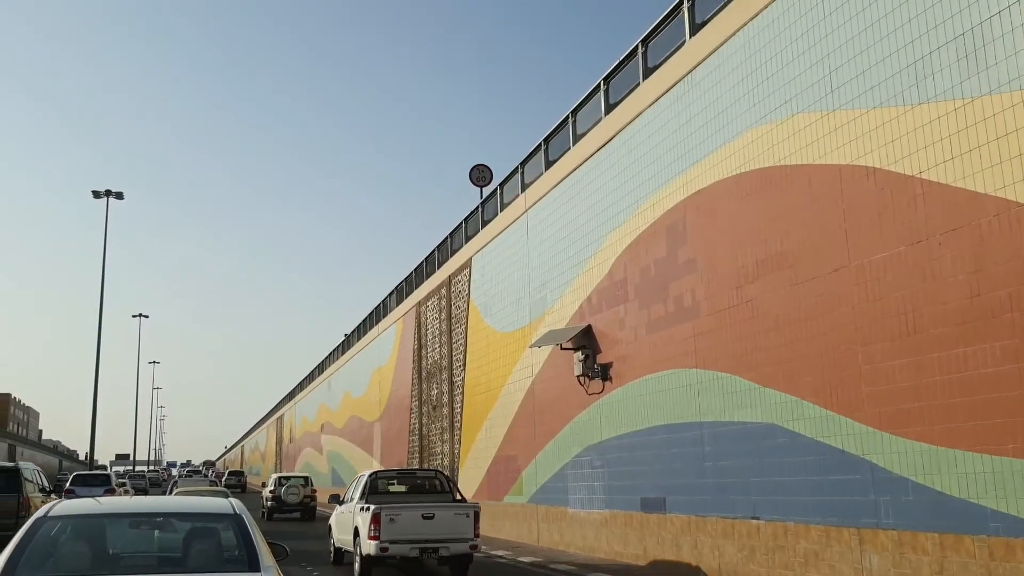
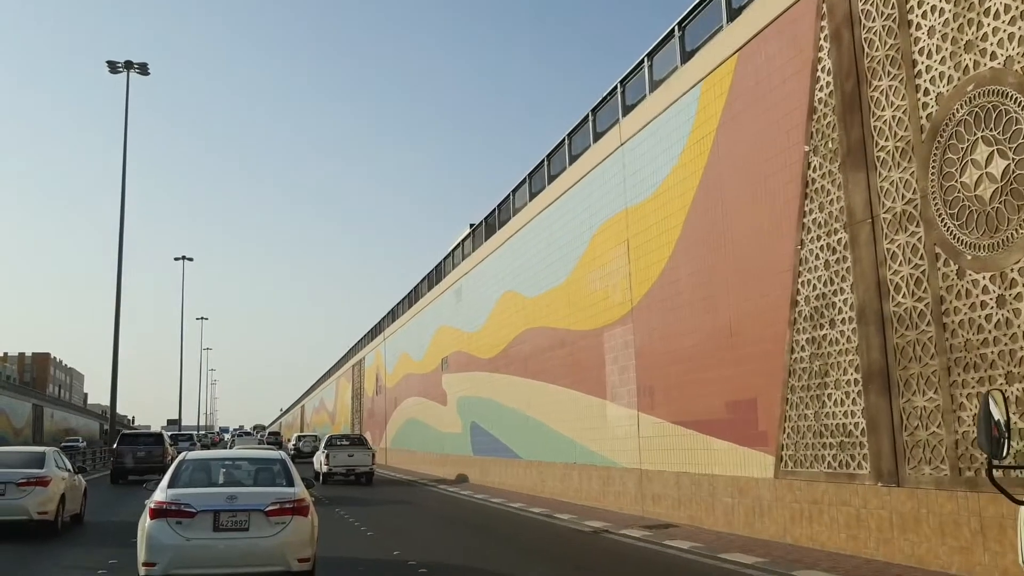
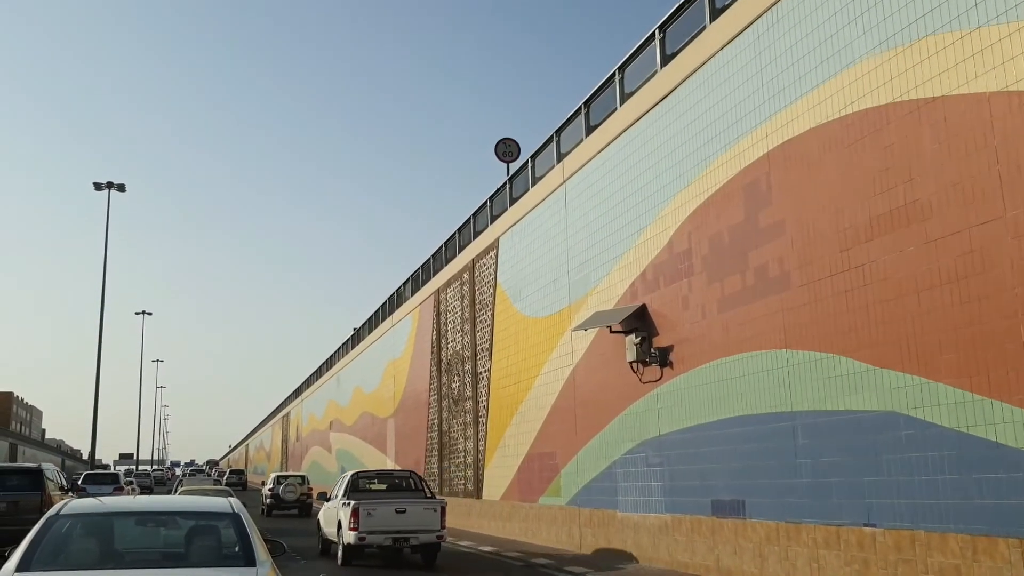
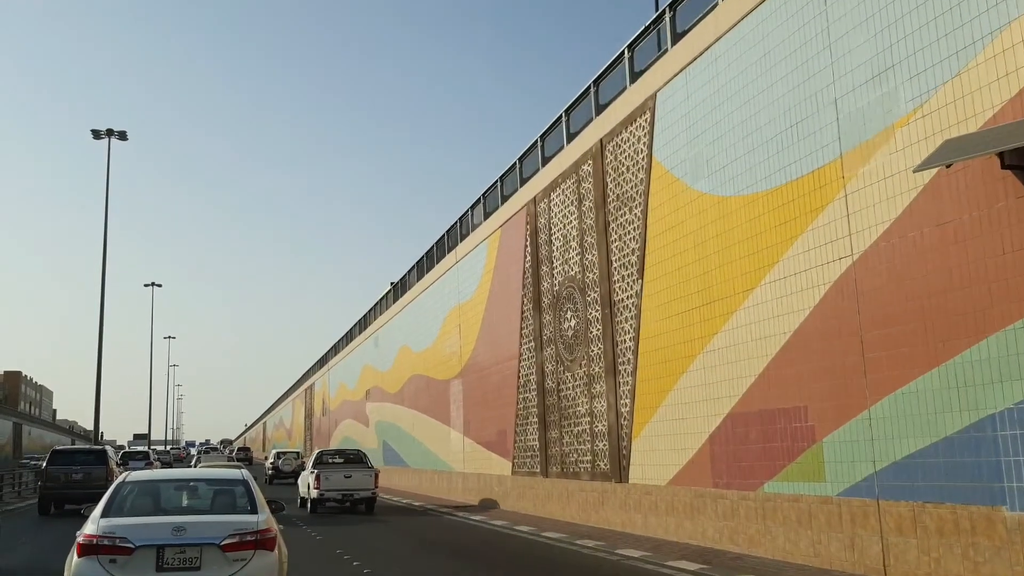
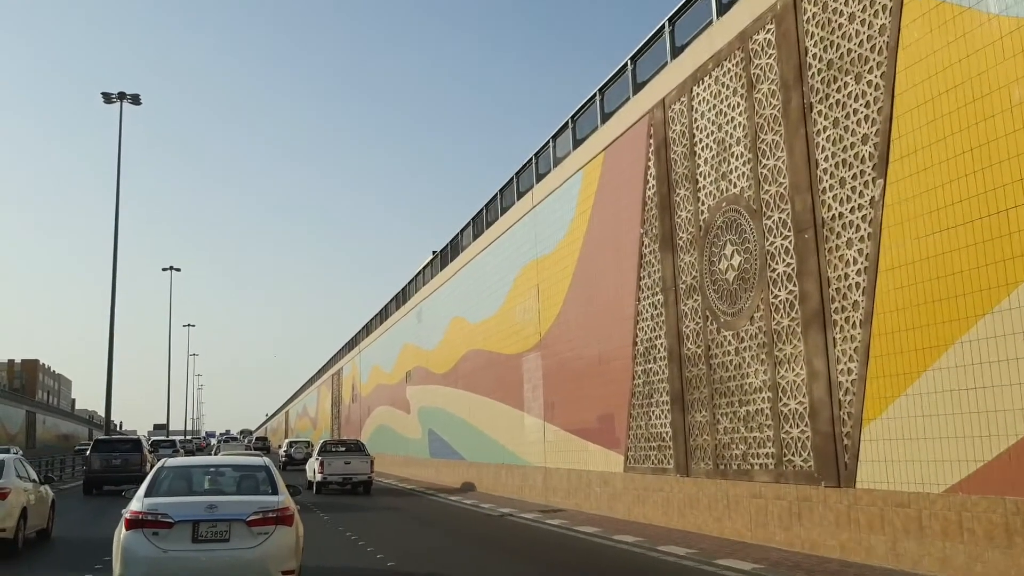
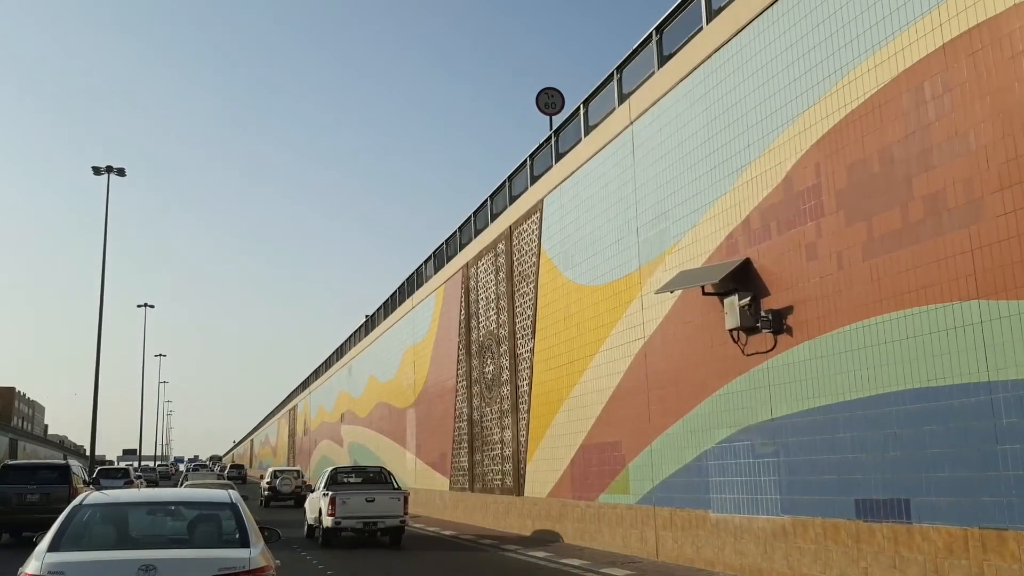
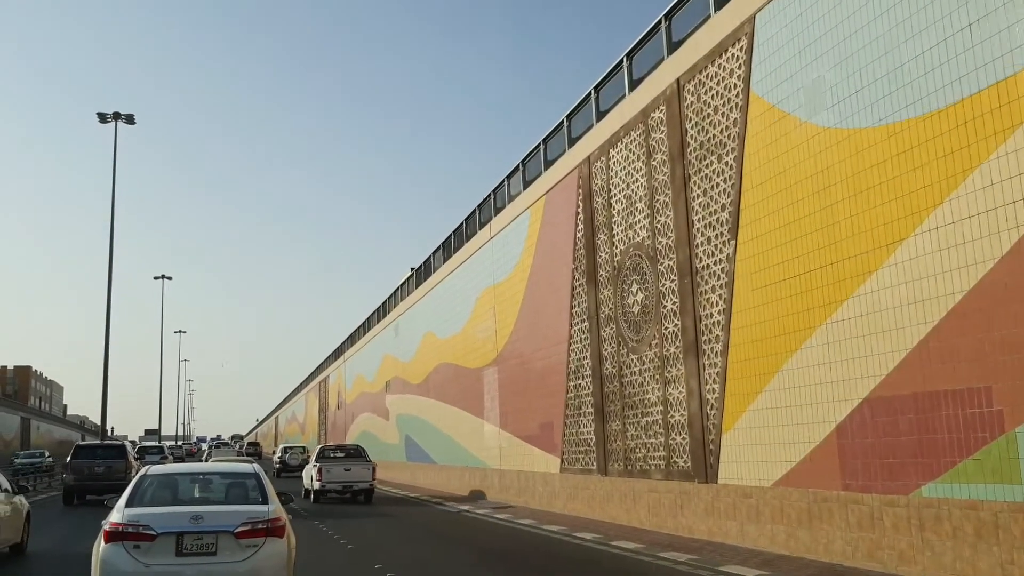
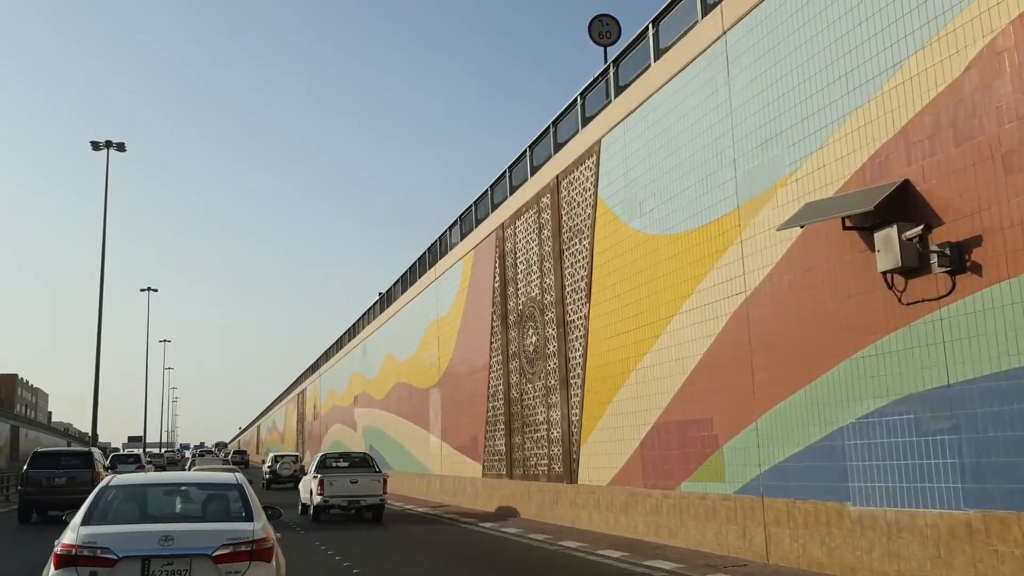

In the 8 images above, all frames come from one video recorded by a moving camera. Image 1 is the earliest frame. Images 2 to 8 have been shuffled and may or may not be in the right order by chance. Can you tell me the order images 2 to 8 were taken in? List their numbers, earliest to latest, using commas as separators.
3, 6, 8, 4, 7, 5, 2
